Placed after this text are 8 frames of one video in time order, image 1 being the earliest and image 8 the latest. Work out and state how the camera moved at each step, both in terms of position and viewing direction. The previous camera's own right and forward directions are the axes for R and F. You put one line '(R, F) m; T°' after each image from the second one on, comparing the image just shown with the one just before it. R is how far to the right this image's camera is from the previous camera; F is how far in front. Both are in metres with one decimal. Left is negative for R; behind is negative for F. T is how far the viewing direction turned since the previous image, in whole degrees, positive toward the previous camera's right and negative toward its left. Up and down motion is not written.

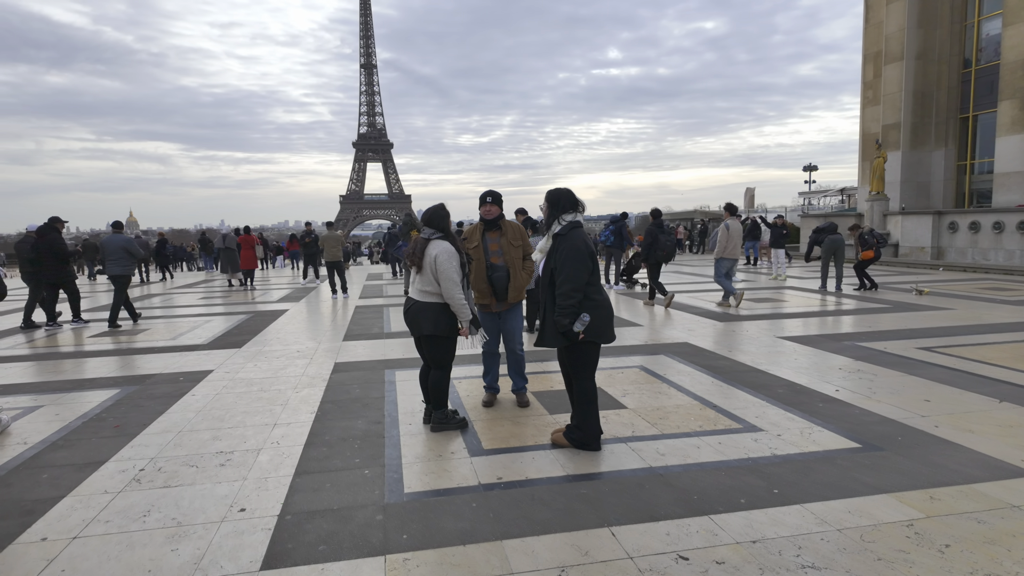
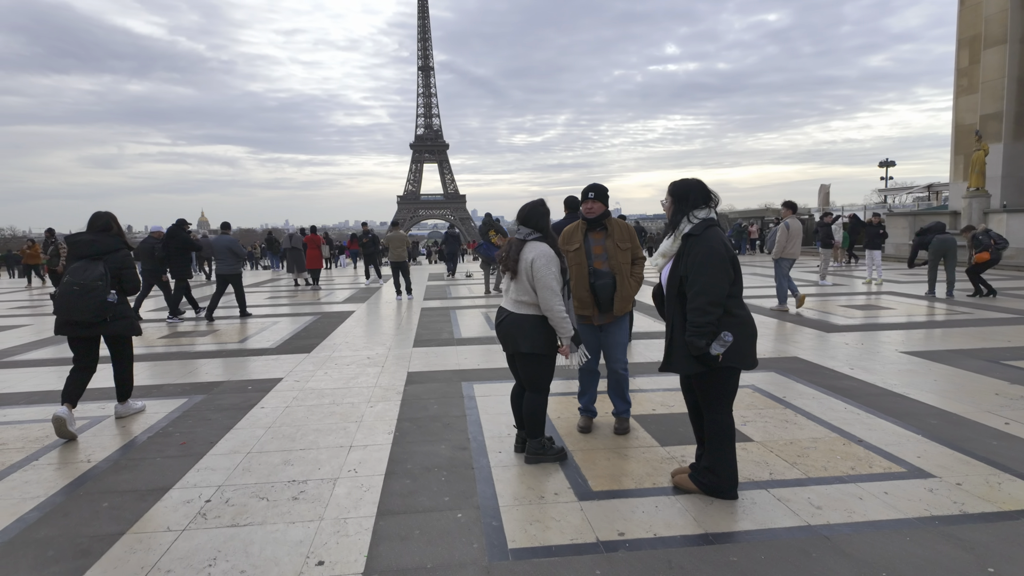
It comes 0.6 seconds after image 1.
(-0.3, +0.5) m; -5°
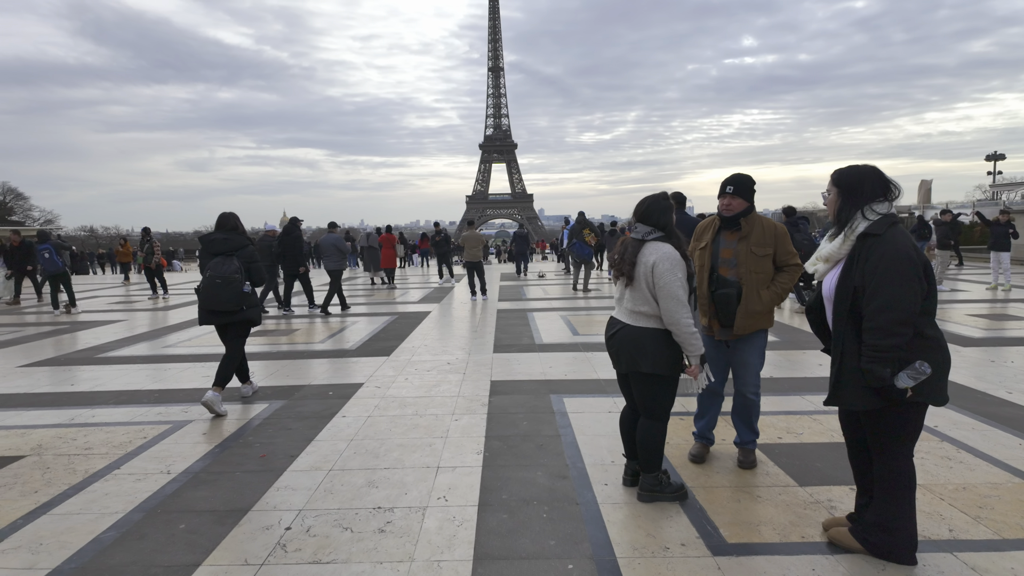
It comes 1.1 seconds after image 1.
(-0.2, +0.4) m; -6°
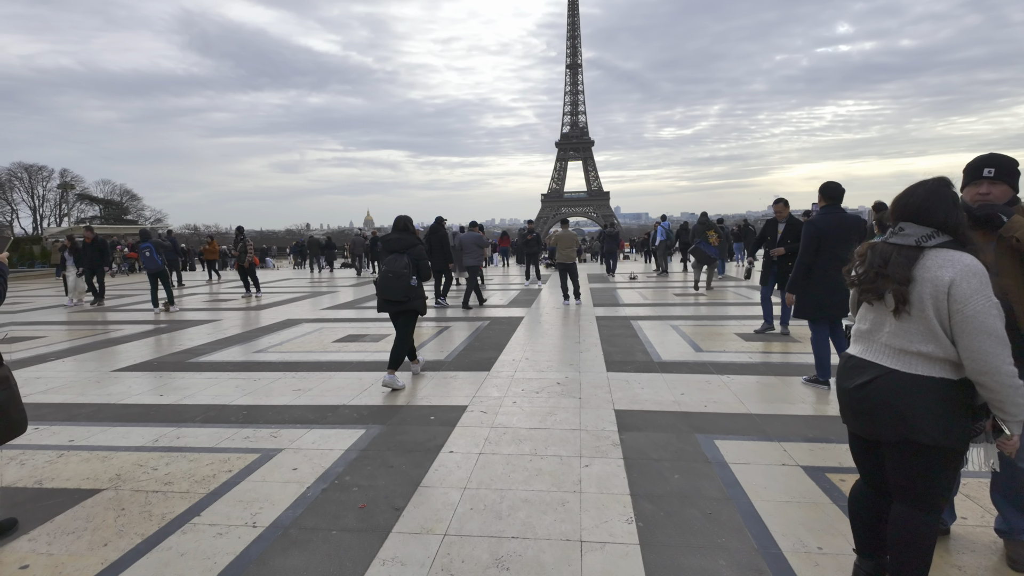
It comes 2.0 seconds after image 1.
(-0.4, +0.7) m; -7°
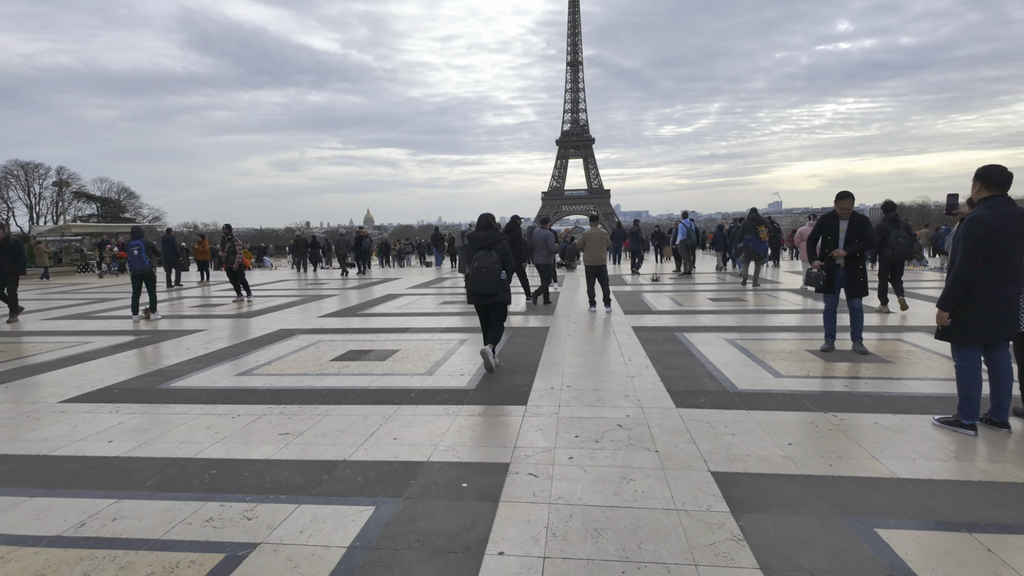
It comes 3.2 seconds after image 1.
(-0.3, +1.1) m; 0°
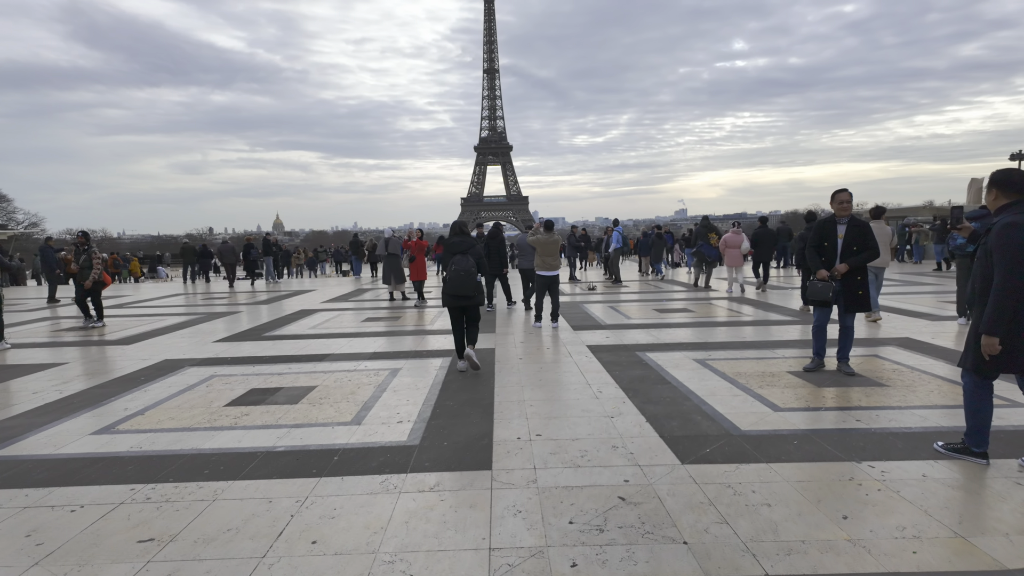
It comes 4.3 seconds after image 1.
(-0.2, +1.1) m; +8°
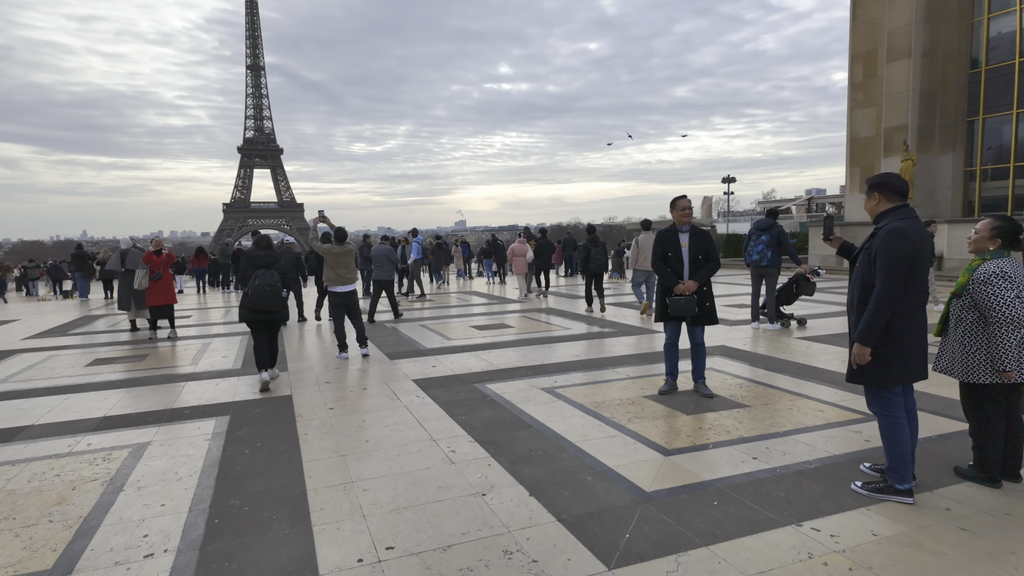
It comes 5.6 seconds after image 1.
(-0.2, +1.3) m; +21°
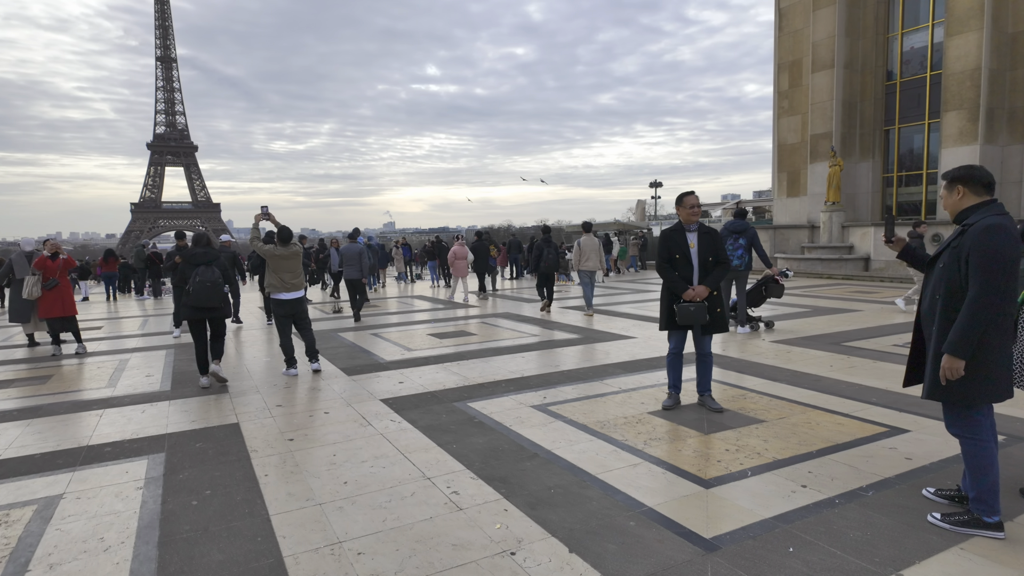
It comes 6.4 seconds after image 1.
(-0.5, +0.6) m; +7°
